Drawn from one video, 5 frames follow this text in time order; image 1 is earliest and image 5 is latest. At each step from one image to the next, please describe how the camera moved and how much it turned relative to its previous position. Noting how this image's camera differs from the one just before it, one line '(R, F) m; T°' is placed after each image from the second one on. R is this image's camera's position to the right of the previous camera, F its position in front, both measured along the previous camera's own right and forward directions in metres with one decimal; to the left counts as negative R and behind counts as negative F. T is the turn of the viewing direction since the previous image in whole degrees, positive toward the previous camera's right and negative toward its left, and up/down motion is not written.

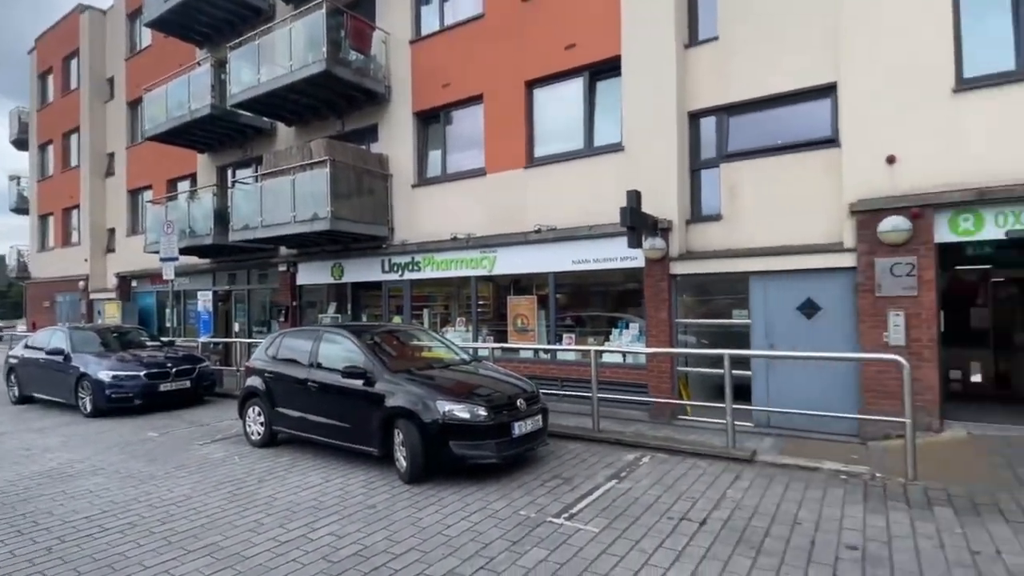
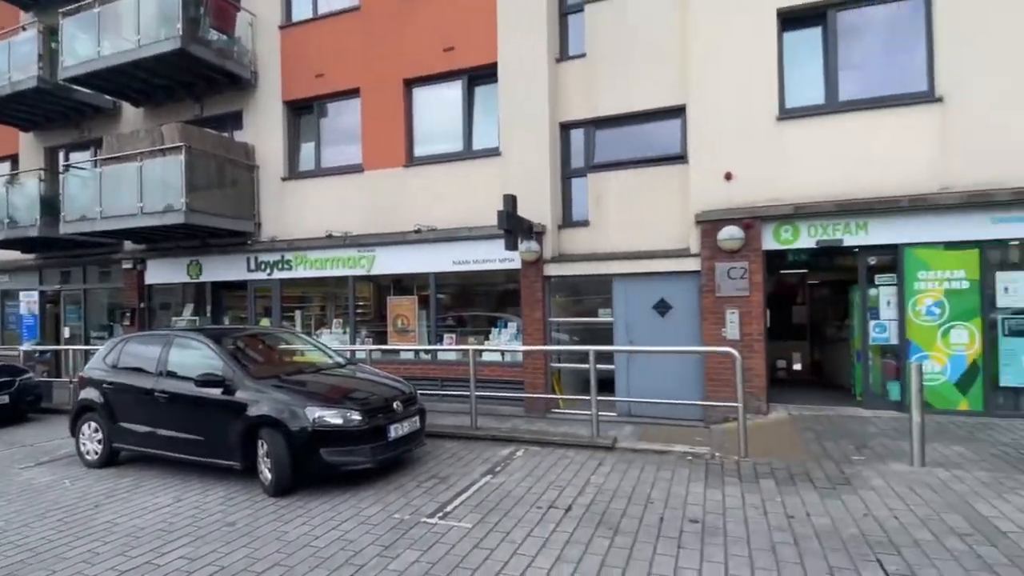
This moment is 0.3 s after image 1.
(+0.1, -0.1) m; +12°
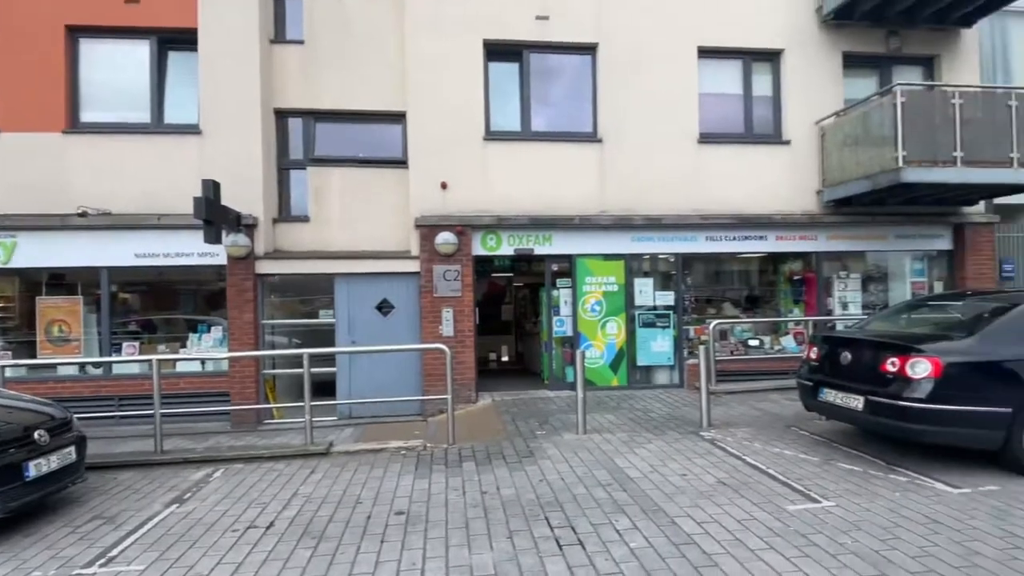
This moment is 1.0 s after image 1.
(+0.1, -0.1) m; +28°
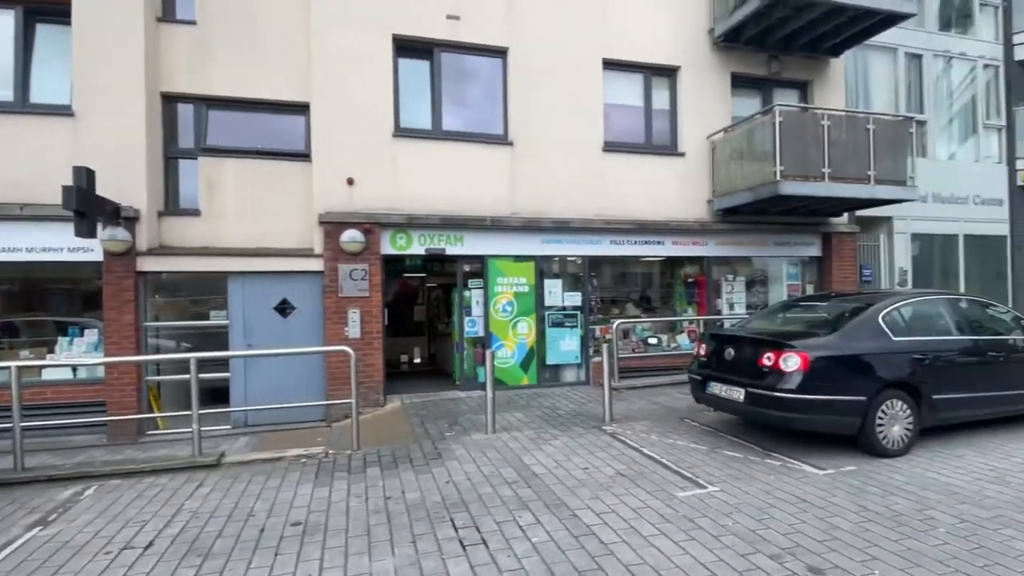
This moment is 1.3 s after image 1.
(+0.1, 0.0) m; +9°
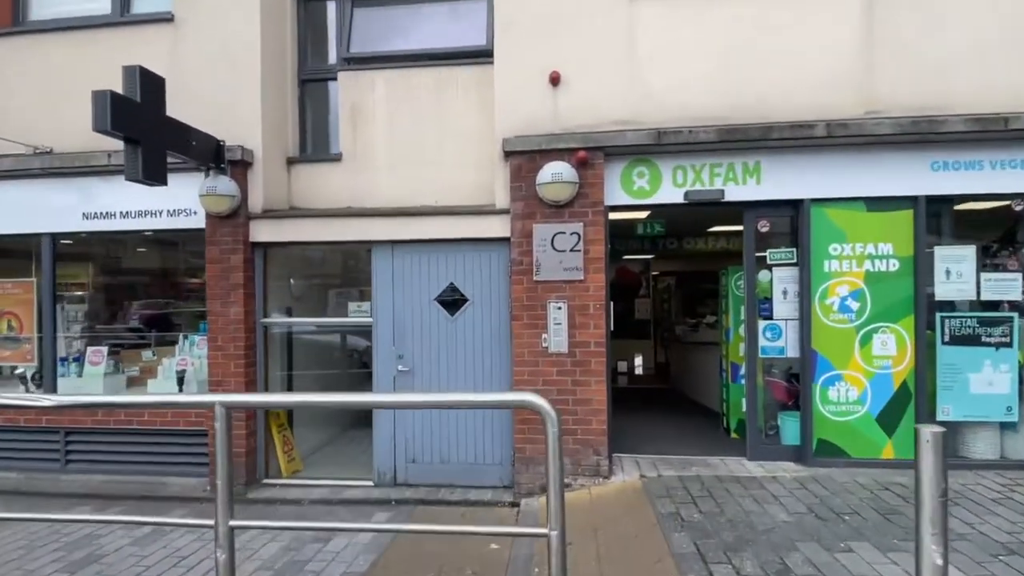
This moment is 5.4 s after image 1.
(-1.2, +4.3) m; -22°
